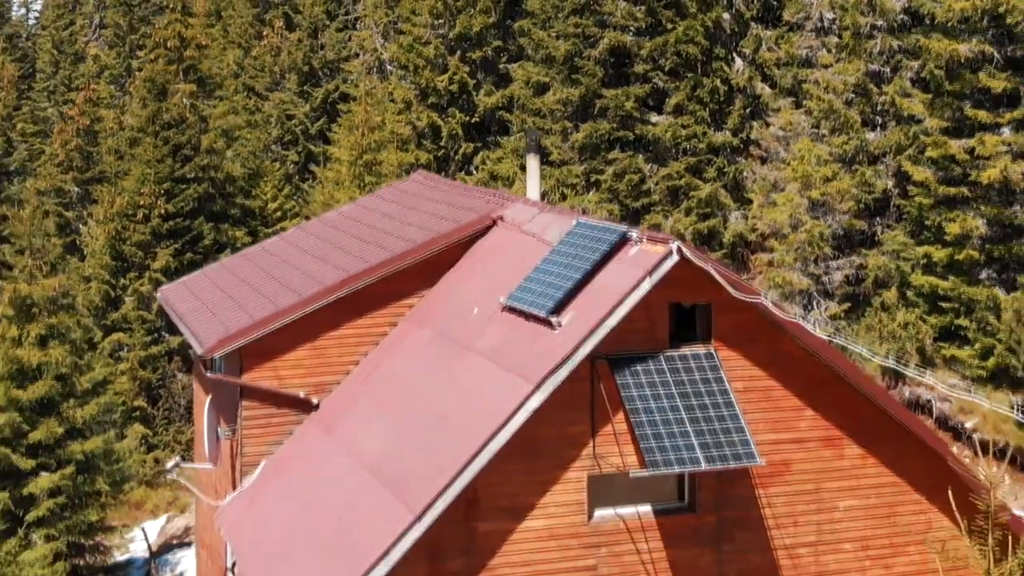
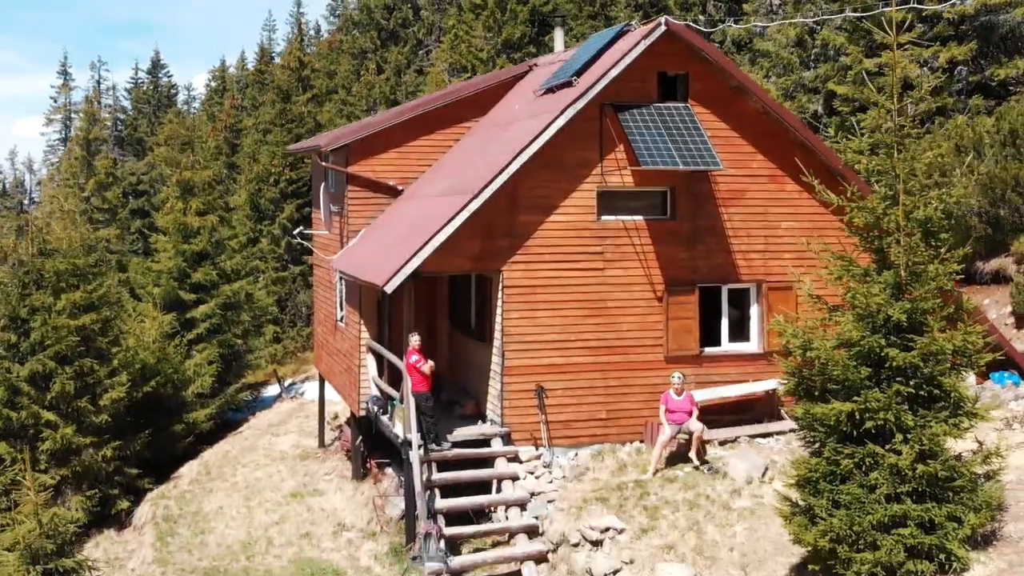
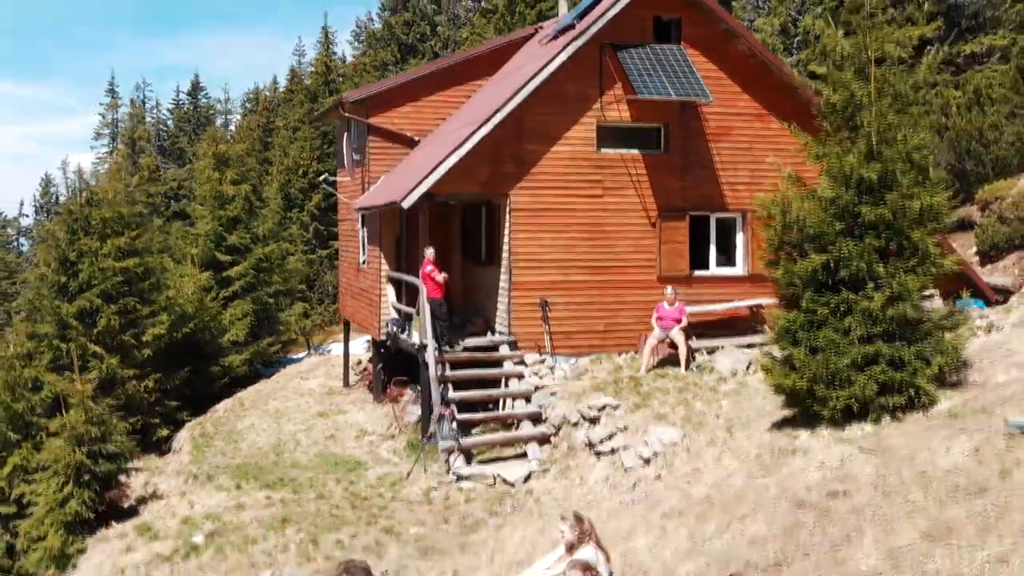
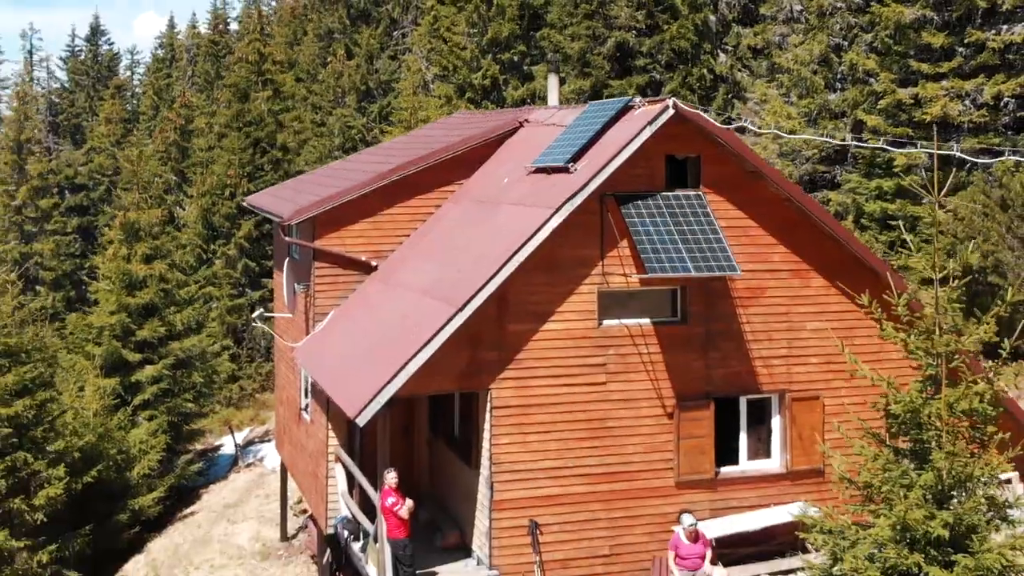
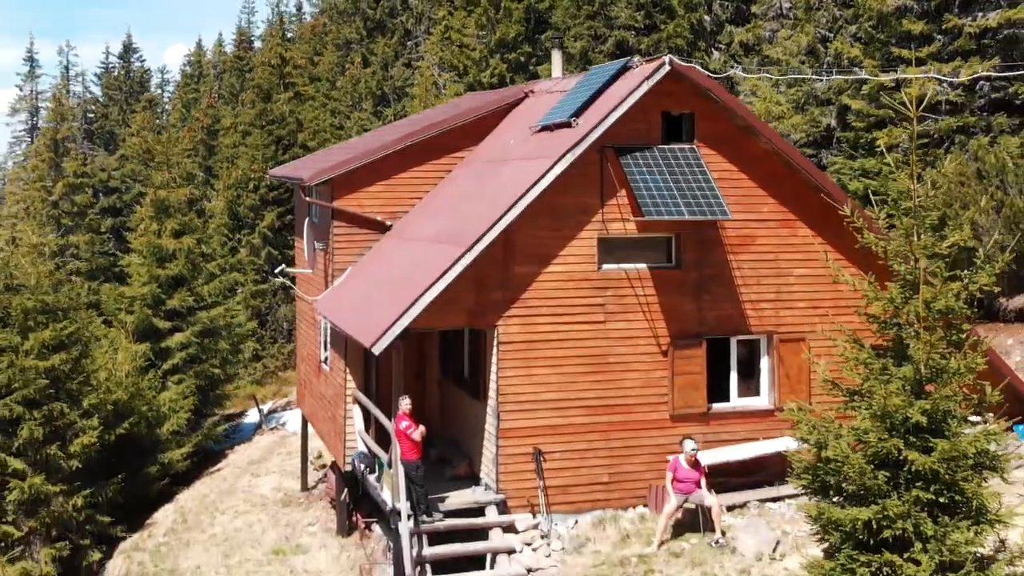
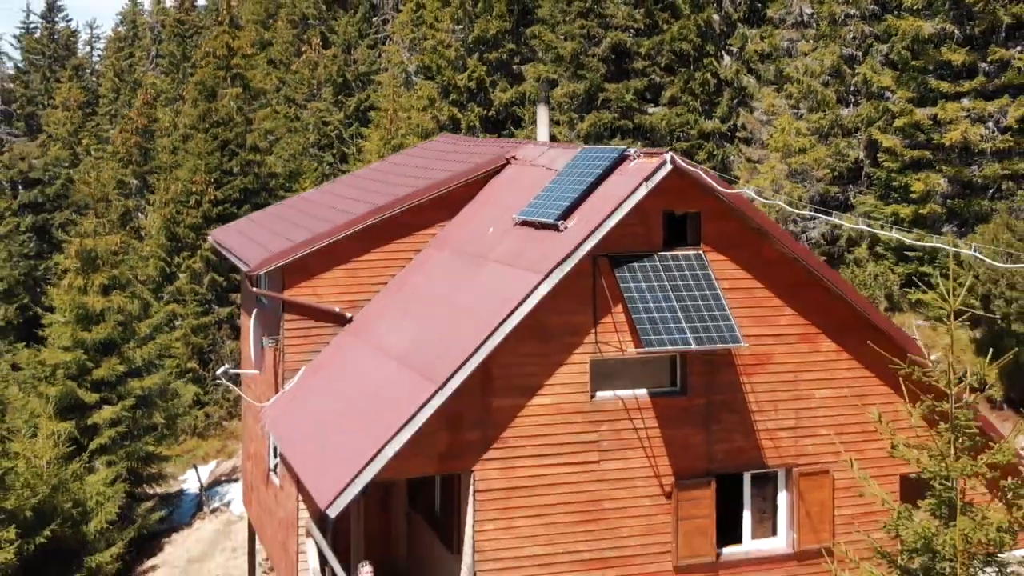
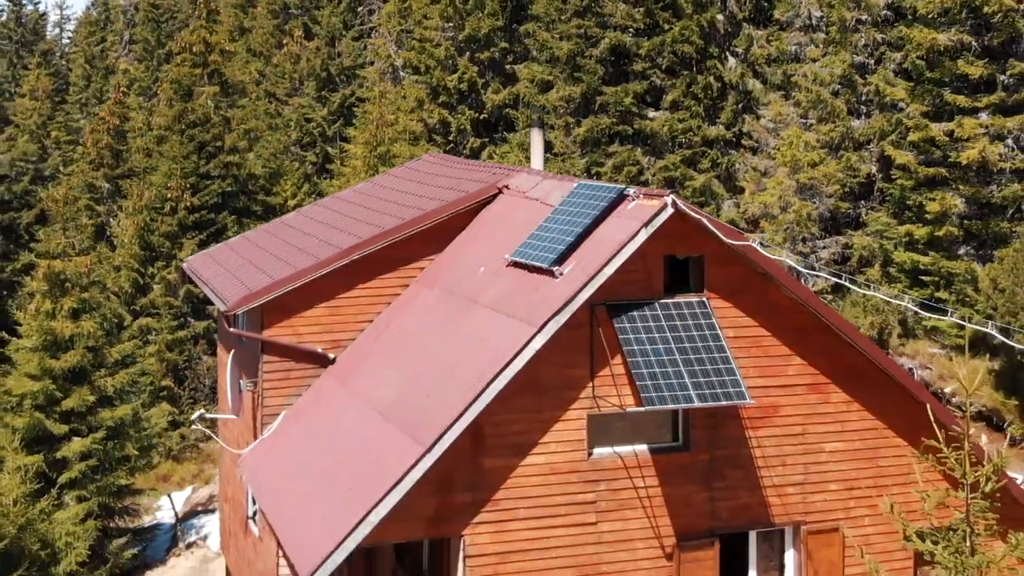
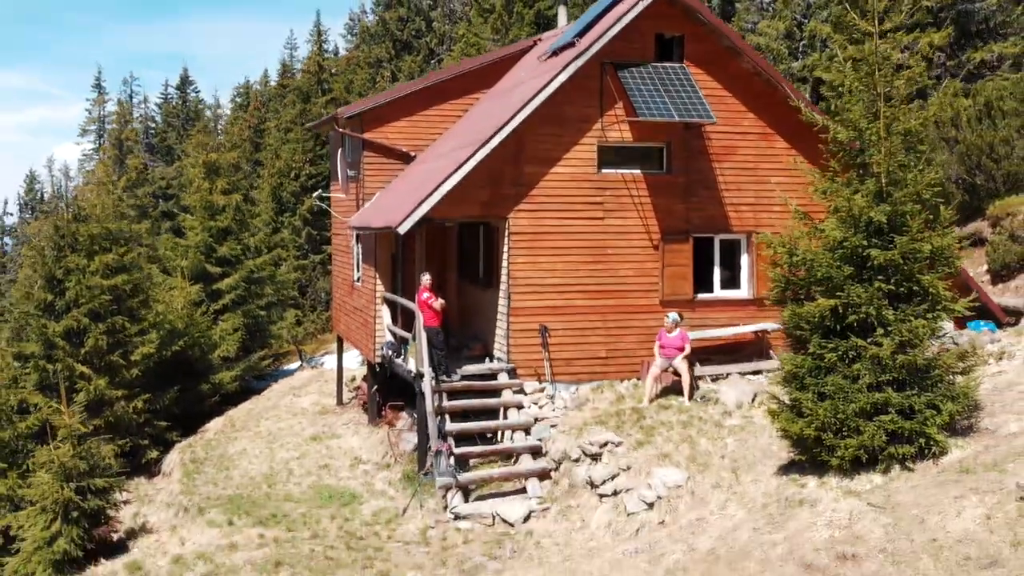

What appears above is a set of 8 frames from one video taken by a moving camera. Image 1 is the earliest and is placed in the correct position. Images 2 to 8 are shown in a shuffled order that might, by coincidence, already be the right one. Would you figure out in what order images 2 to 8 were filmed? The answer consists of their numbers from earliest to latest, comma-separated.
7, 6, 4, 5, 2, 8, 3
